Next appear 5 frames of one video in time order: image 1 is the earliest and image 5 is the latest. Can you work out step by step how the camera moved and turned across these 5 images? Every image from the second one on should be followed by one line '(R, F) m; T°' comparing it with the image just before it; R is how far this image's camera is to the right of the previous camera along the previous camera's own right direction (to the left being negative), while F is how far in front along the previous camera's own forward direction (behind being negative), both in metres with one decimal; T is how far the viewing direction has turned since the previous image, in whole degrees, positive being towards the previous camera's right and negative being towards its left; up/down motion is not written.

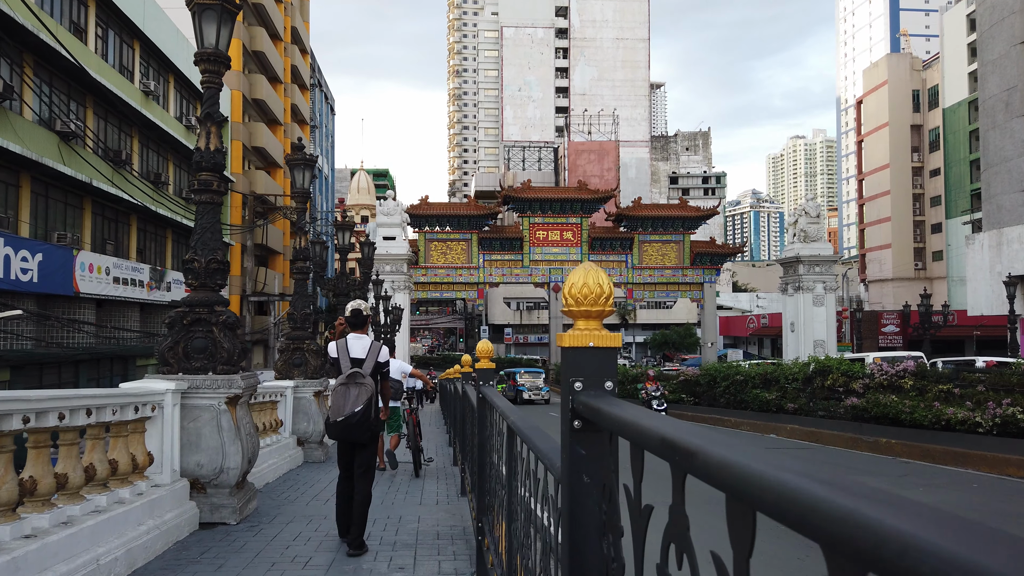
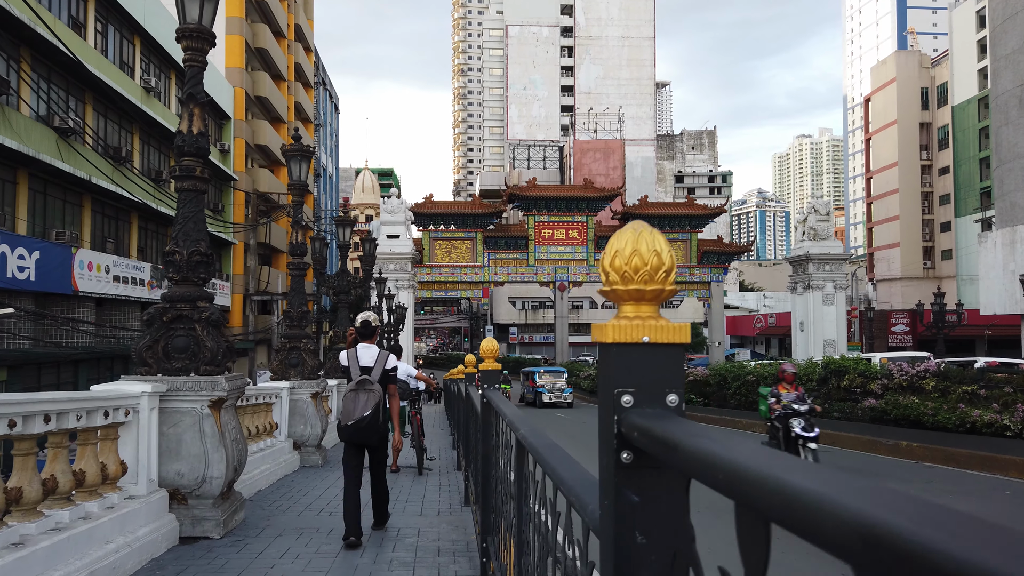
(0.0, +0.4) m; 0°
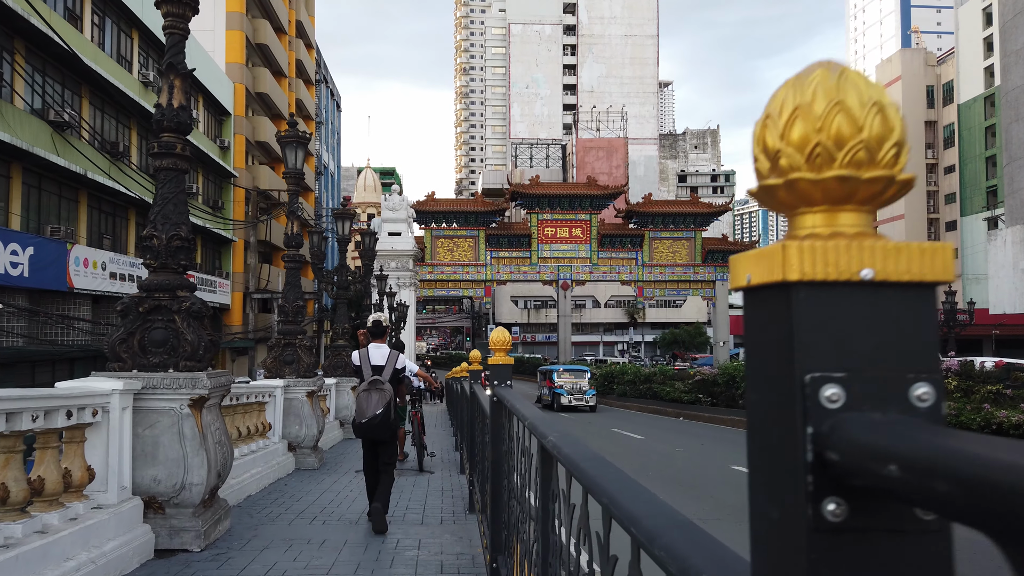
(0.0, +0.4) m; 0°
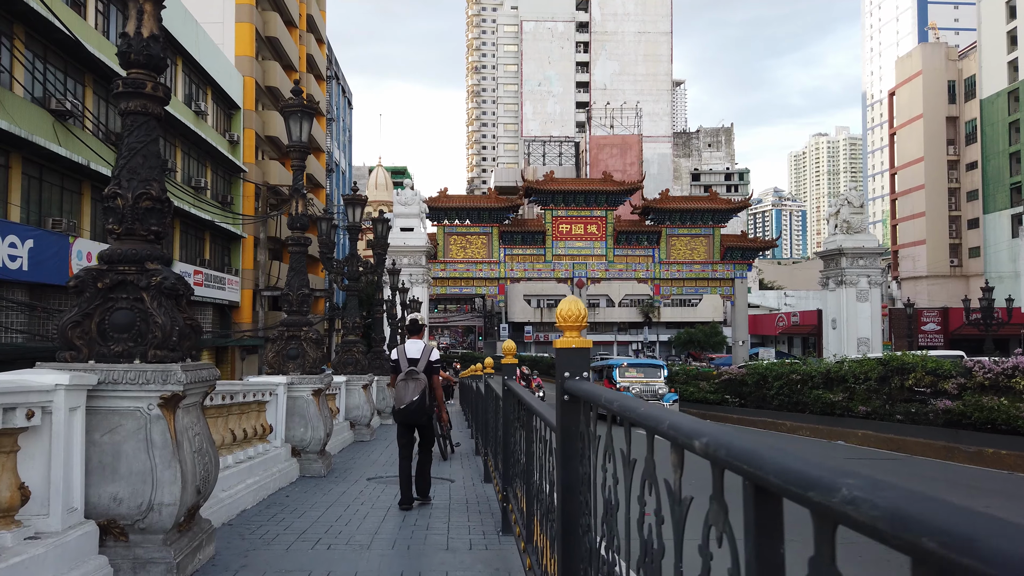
(-0.2, +0.9) m; -1°
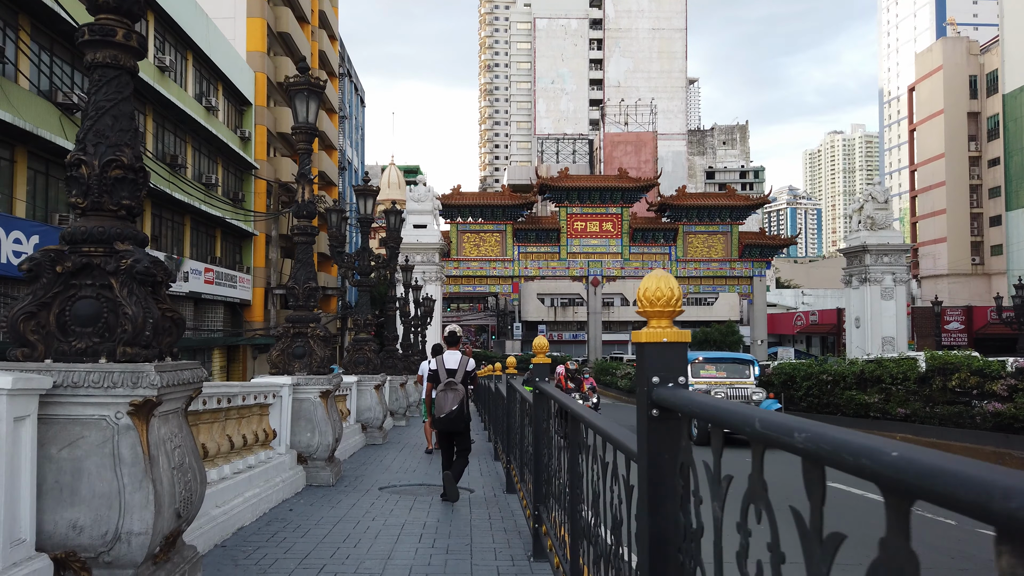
(-0.1, +0.6) m; -1°
